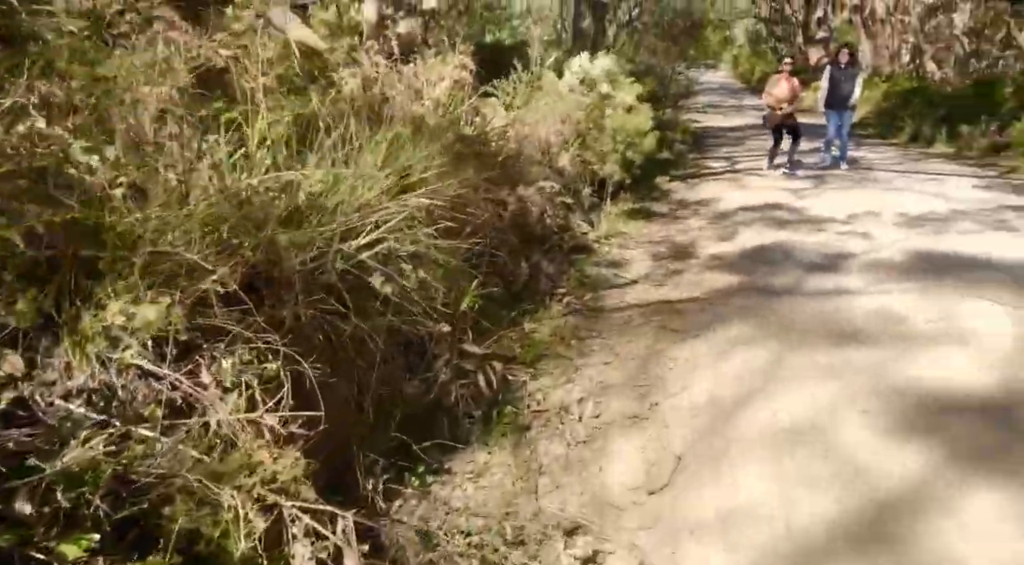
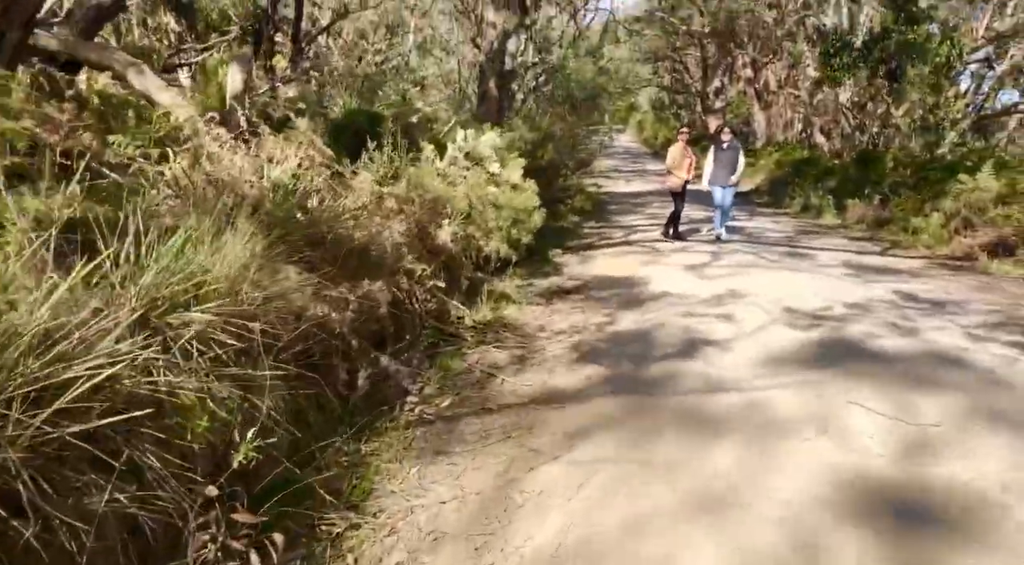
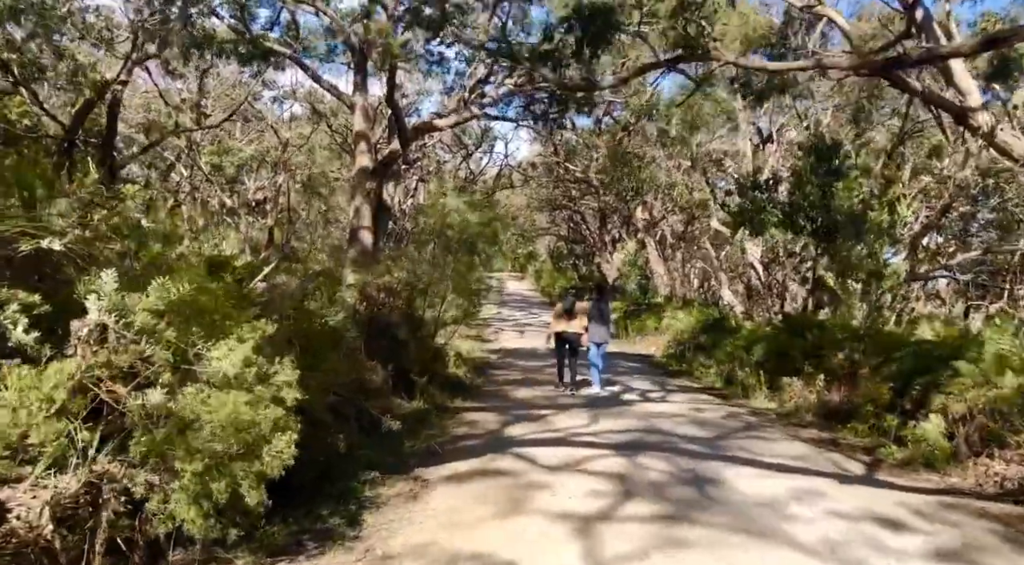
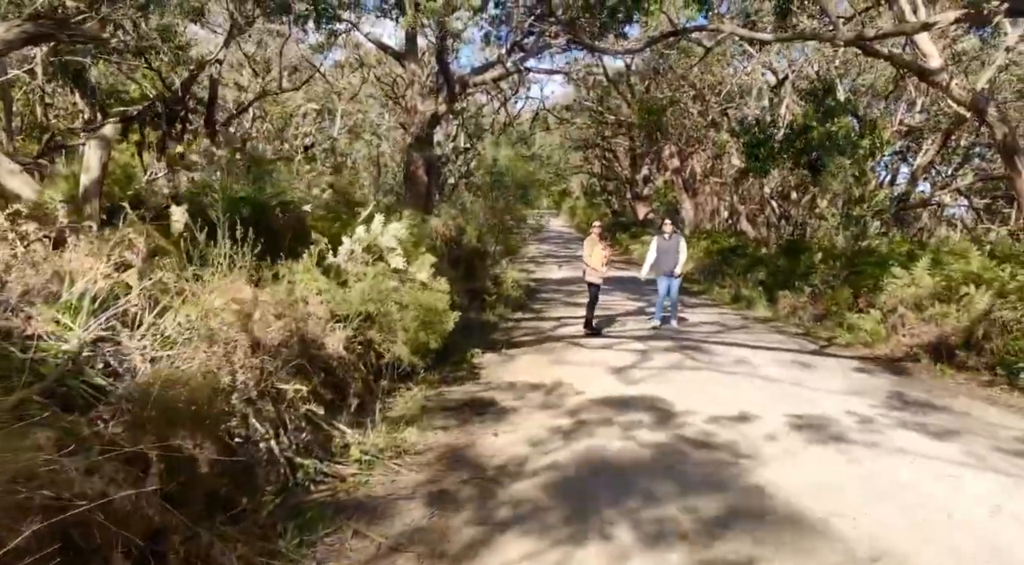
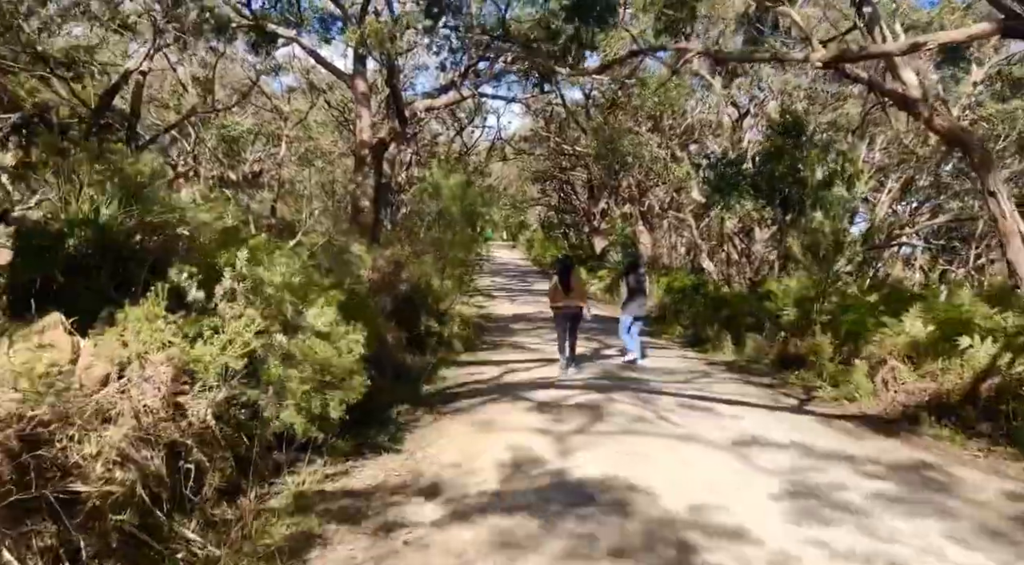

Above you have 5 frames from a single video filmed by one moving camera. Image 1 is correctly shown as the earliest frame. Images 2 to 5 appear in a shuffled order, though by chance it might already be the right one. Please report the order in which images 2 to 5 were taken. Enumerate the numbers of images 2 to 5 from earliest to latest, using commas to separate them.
2, 4, 5, 3
